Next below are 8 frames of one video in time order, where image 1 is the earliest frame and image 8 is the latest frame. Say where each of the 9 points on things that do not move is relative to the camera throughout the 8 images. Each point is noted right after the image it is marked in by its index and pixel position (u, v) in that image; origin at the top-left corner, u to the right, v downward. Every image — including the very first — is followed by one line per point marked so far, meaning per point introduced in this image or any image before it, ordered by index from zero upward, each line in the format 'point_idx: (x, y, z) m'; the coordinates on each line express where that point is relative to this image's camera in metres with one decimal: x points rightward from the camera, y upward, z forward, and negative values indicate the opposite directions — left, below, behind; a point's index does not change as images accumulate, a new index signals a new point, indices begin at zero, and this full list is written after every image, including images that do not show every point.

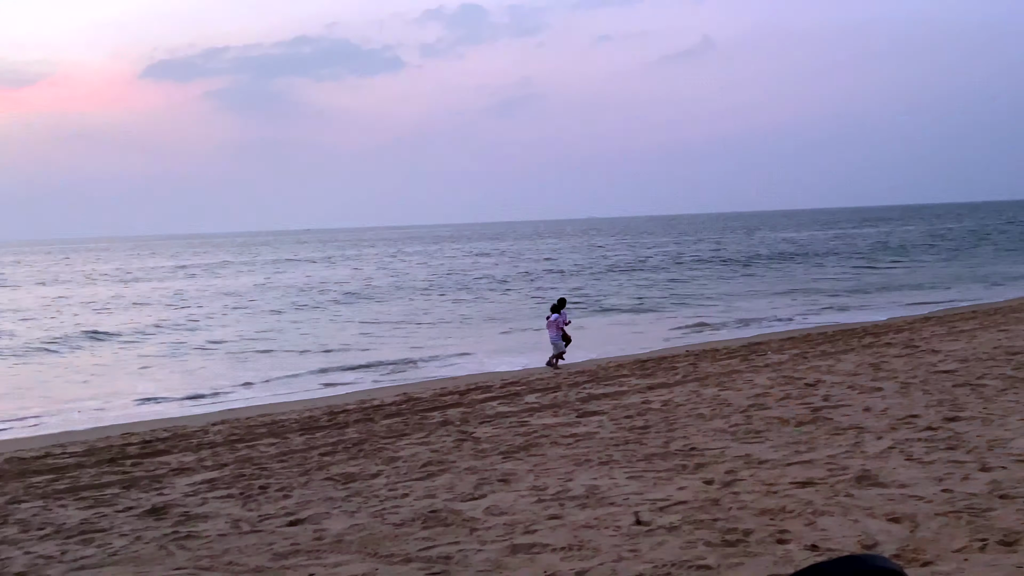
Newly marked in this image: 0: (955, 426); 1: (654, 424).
0: (+6.1, -1.9, +7.7) m
1: (+2.1, -2.1, +8.7) m
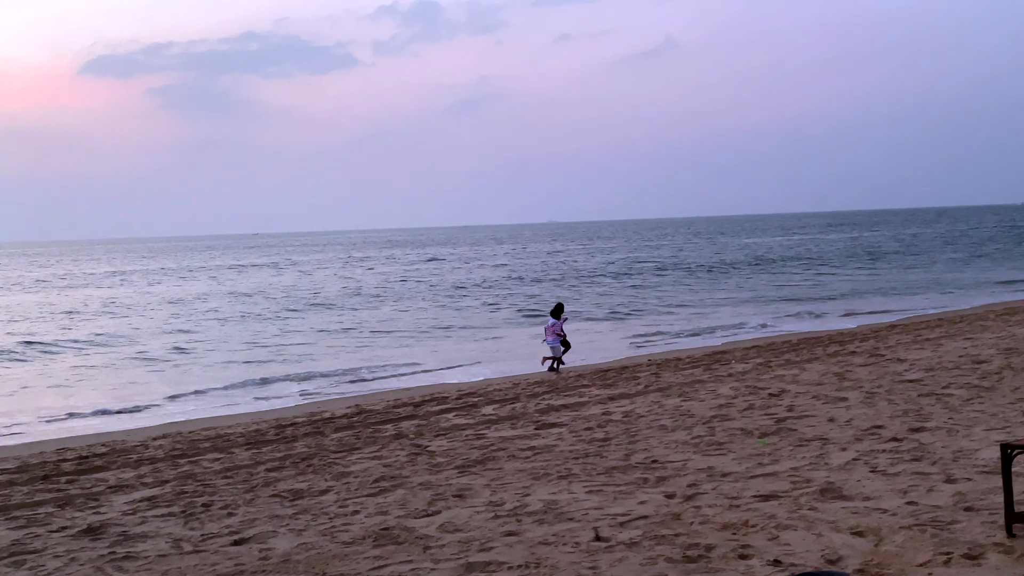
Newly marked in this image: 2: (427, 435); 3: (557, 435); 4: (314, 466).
0: (+5.5, -2.0, +7.6) m
1: (+1.4, -2.2, +8.4) m
2: (-1.4, -2.3, +8.8) m
3: (+0.6, -2.3, +8.6) m
4: (-2.9, -2.6, +8.3) m
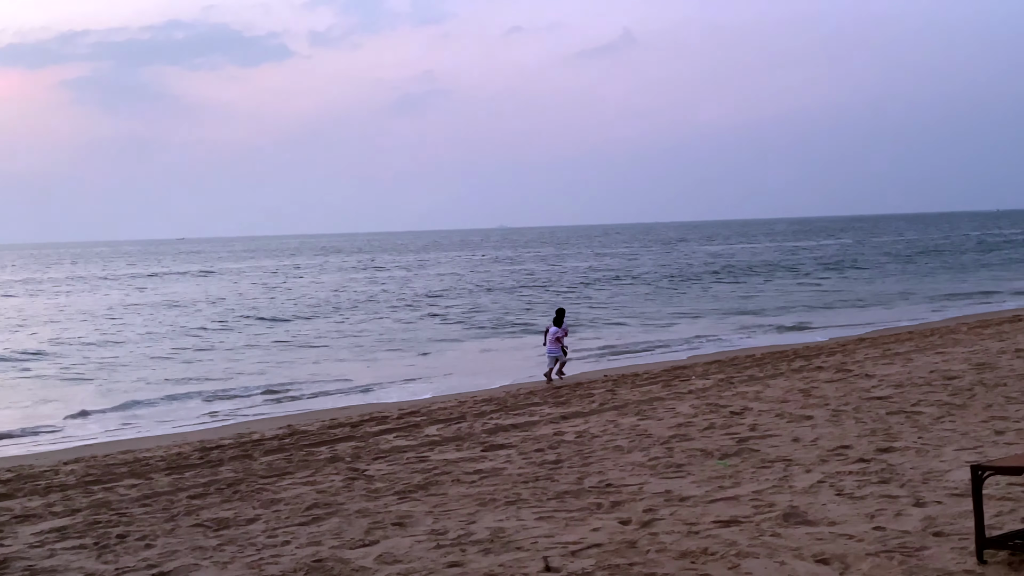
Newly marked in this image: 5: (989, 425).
0: (+4.8, -2.2, +7.1) m
1: (+0.7, -2.4, +7.9) m
2: (-2.2, -2.5, +8.2) m
3: (-0.2, -2.4, +8.0) m
4: (-3.6, -2.7, +7.6) m
5: (+6.3, -1.9, +7.5) m
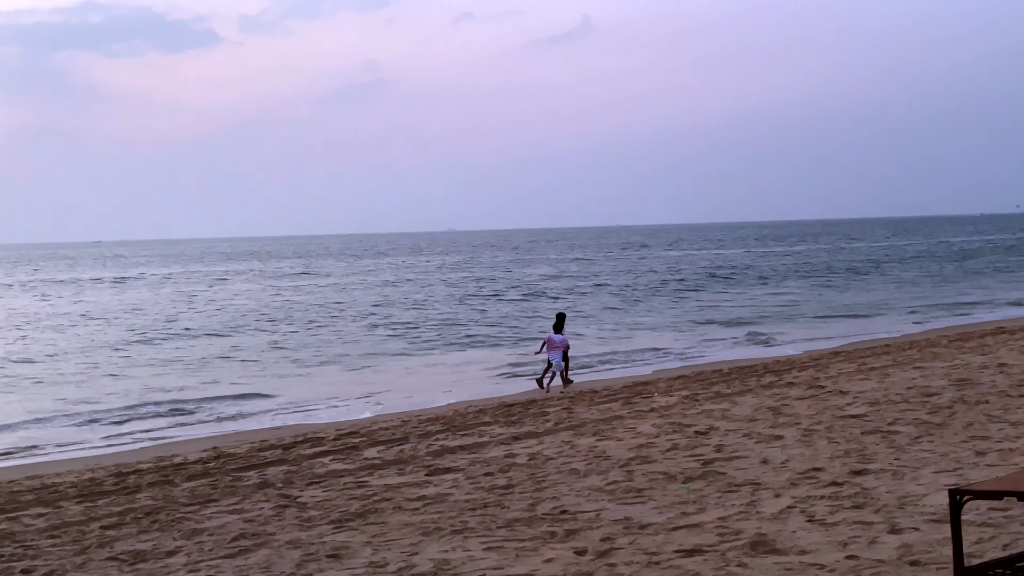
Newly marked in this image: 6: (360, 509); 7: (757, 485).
0: (+4.1, -2.3, +6.7) m
1: (+0.1, -2.5, +7.3) m
2: (-2.8, -2.6, +7.6) m
3: (-0.8, -2.5, +7.4) m
4: (-4.3, -2.8, +6.9) m
5: (+5.7, -2.0, +7.0) m
6: (-1.8, -2.7, +6.8) m
7: (+3.0, -2.4, +6.8) m
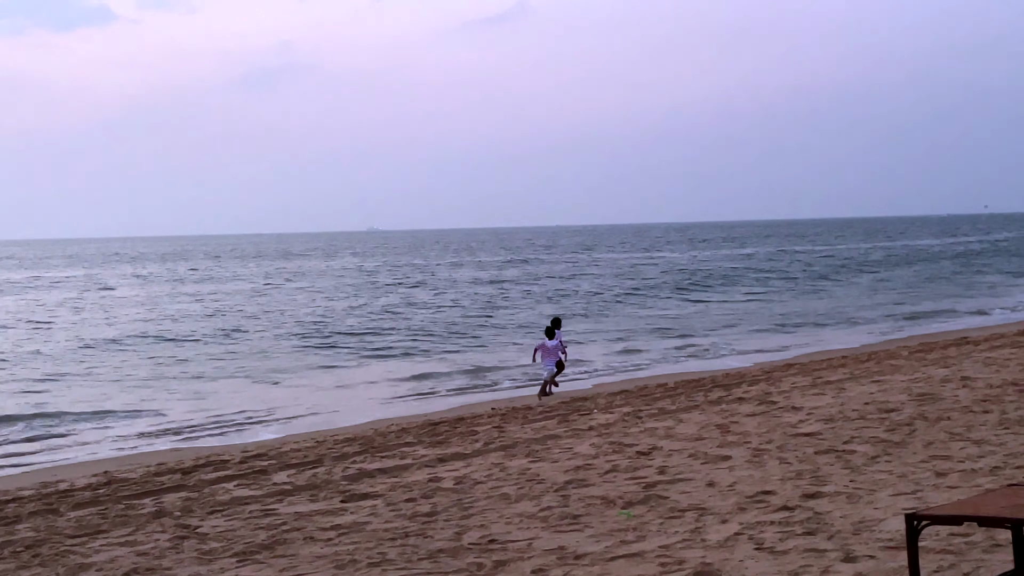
0: (+3.3, -2.4, +6.2) m
1: (-0.8, -2.5, +6.7) m
2: (-3.6, -2.6, +6.9) m
3: (-1.6, -2.6, +6.8) m
4: (-5.1, -2.9, +6.2) m
5: (+4.9, -2.1, +6.6) m
6: (-2.6, -2.7, +6.1) m
7: (+2.1, -2.4, +6.3) m
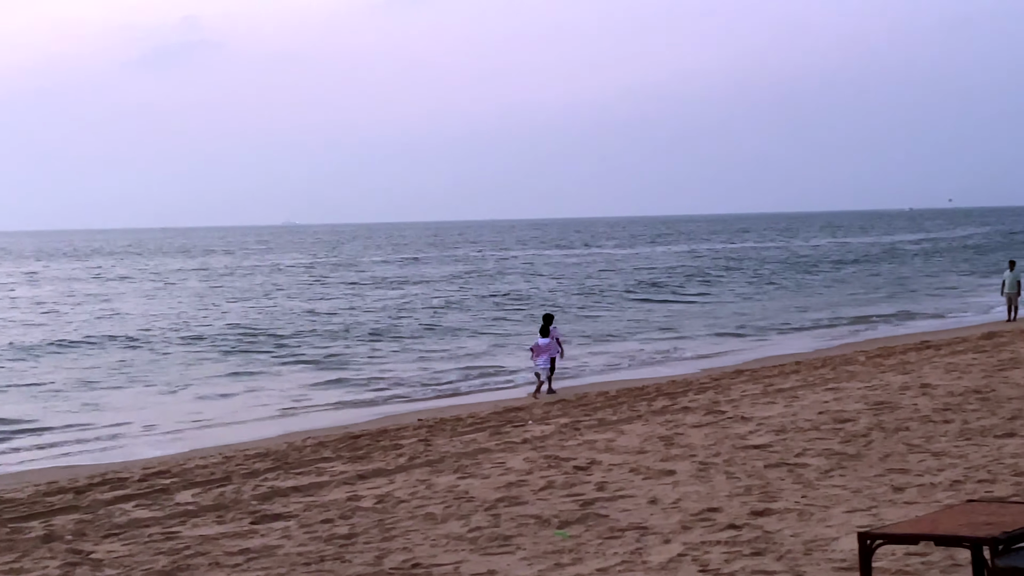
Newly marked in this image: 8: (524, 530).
0: (+2.6, -2.4, +5.7) m
1: (-1.5, -2.5, +6.2) m
2: (-4.4, -2.6, +6.3) m
3: (-2.4, -2.6, +6.3) m
4: (-5.8, -2.9, +5.6) m
5: (+4.1, -2.1, +6.2) m
6: (-3.3, -2.7, +5.6) m
7: (+1.4, -2.4, +5.8) m
8: (+0.2, -2.5, +6.0) m
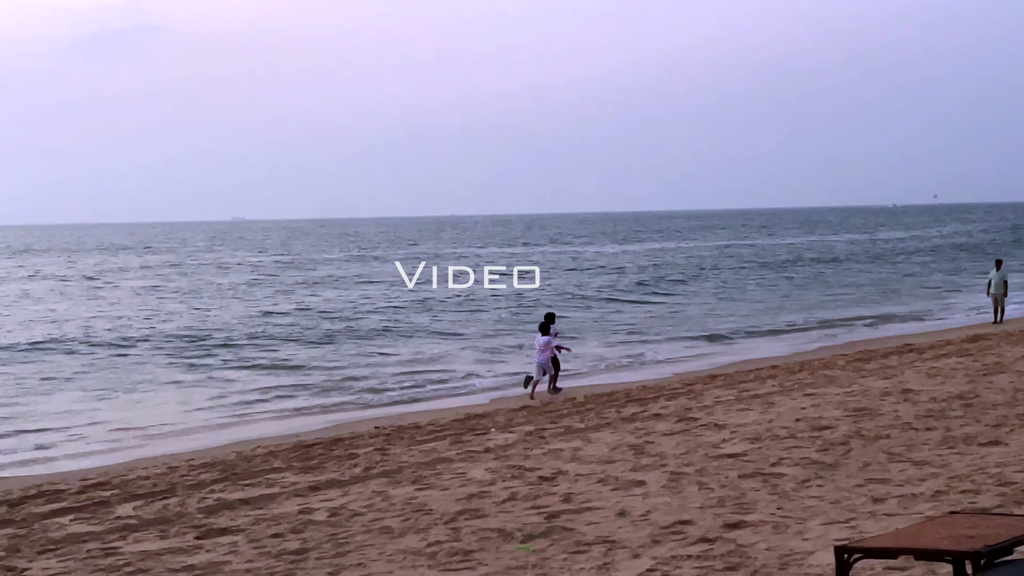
0: (+2.2, -2.4, +5.5) m
1: (-1.9, -2.5, +5.9) m
2: (-4.7, -2.6, +6.0) m
3: (-2.8, -2.6, +6.0) m
4: (-6.2, -2.9, +5.3) m
5: (+3.8, -2.1, +5.9) m
6: (-3.7, -2.7, +5.3) m
7: (+1.0, -2.5, +5.6) m
8: (-0.2, -2.5, +5.7) m
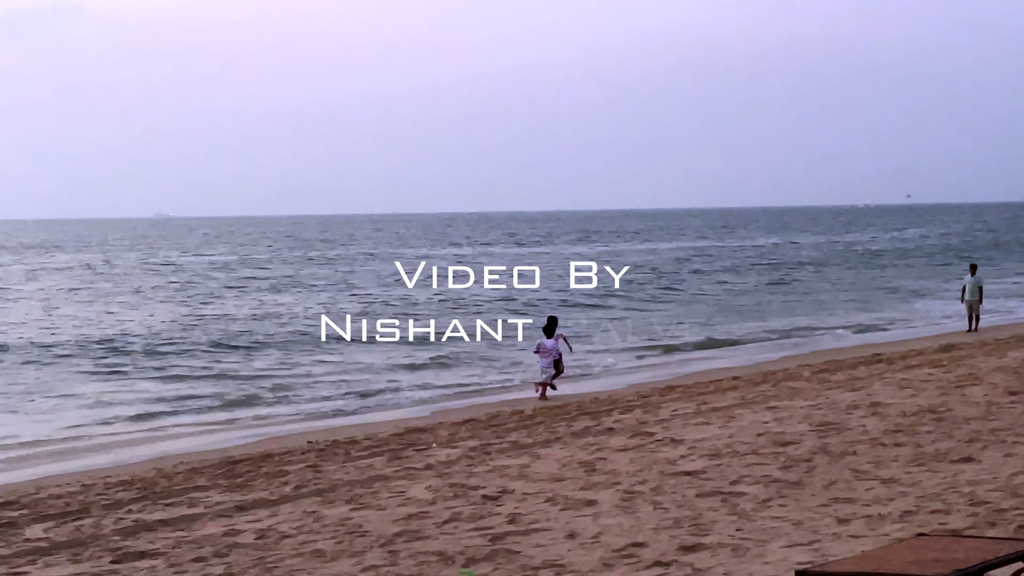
0: (+1.7, -2.4, +5.1) m
1: (-2.4, -2.6, +5.5) m
2: (-5.3, -2.6, +5.6) m
3: (-3.3, -2.6, +5.6) m
4: (-6.7, -3.0, +4.8) m
5: (+3.2, -2.1, +5.6) m
6: (-4.2, -2.8, +4.9) m
7: (+0.5, -2.5, +5.2) m
8: (-0.7, -2.5, +5.3) m
